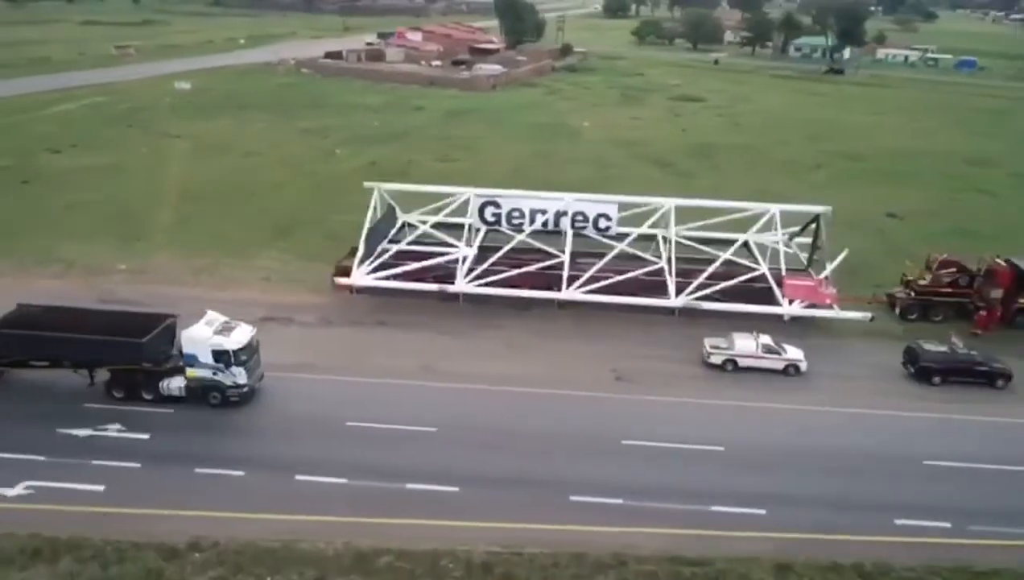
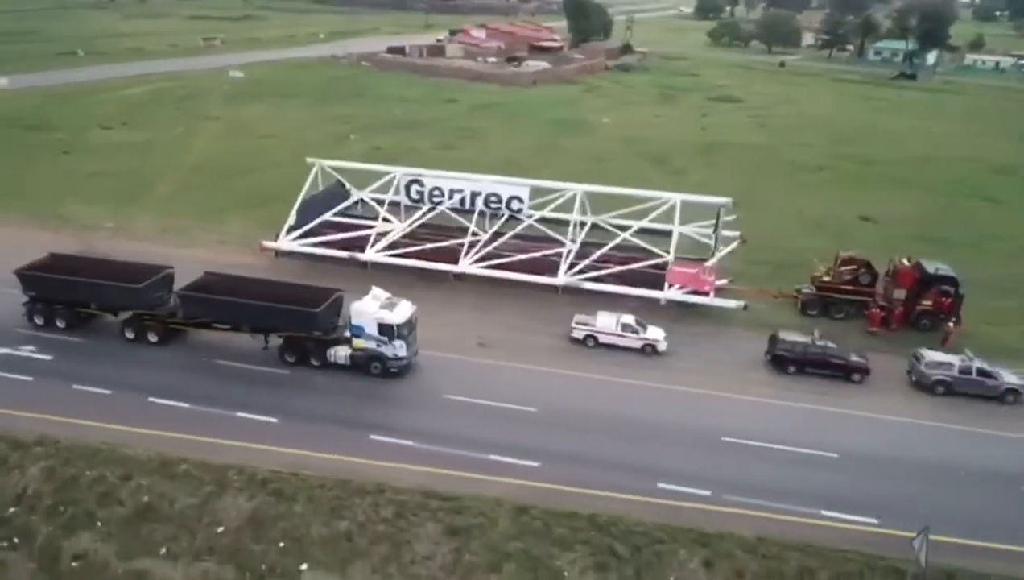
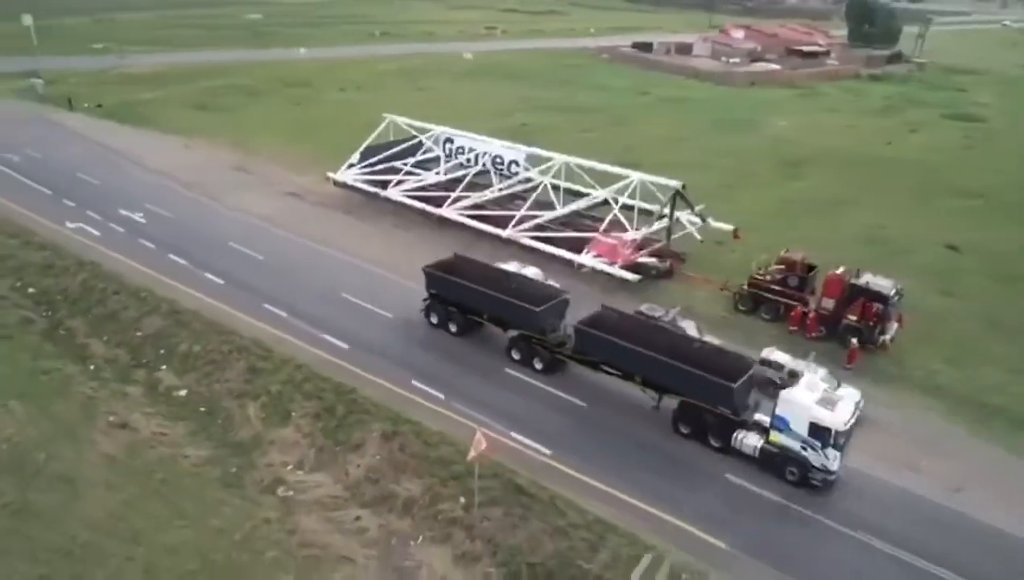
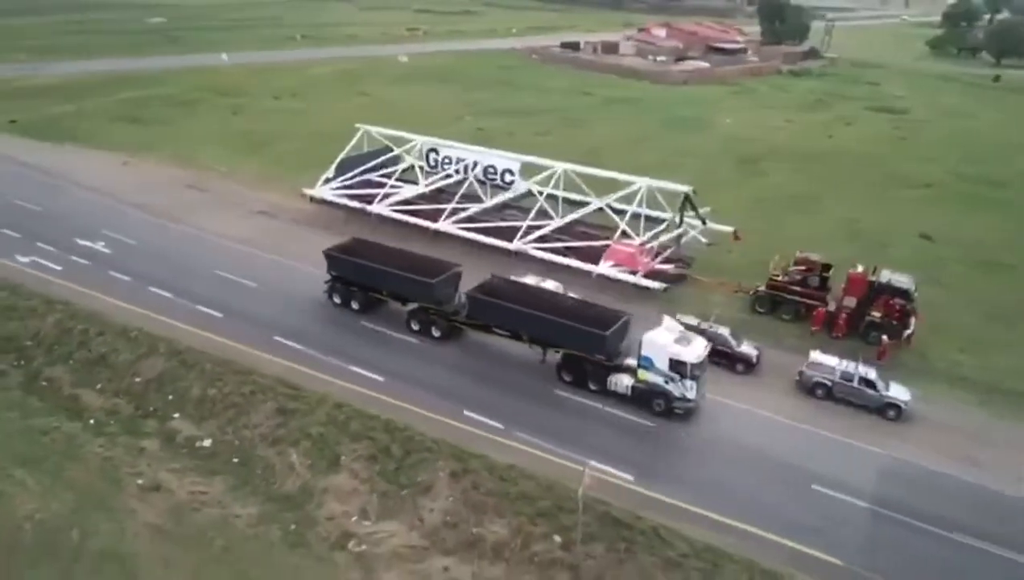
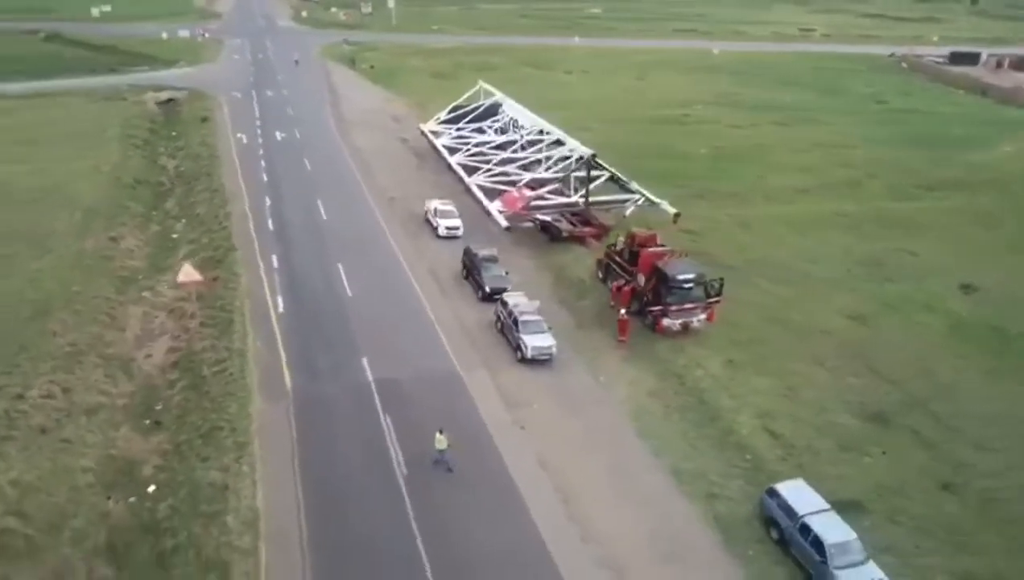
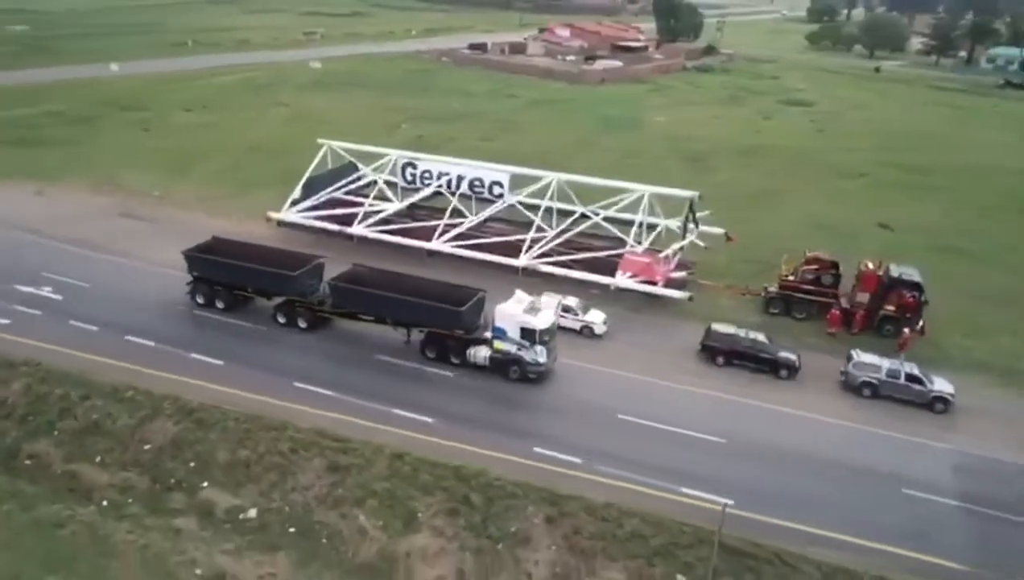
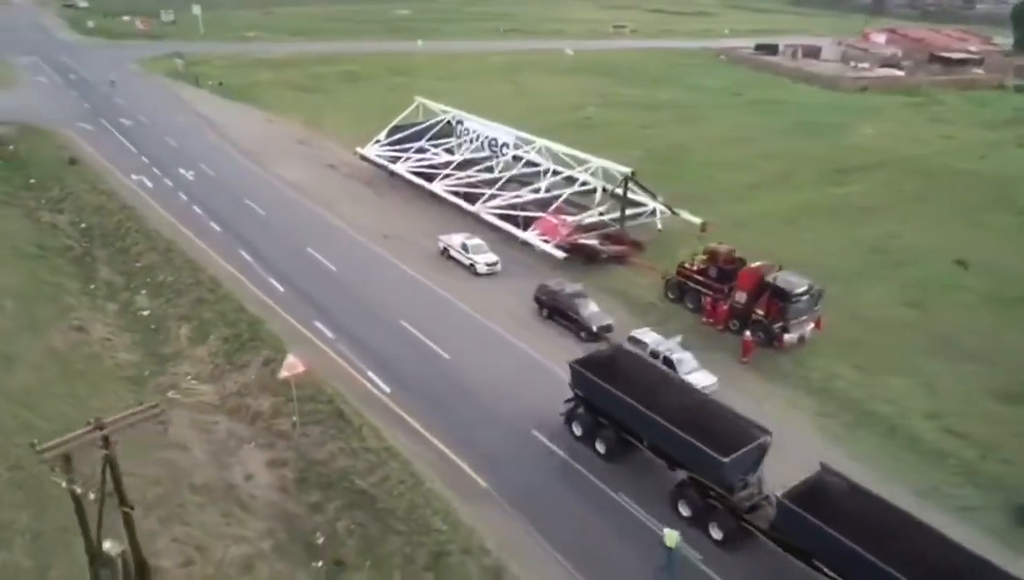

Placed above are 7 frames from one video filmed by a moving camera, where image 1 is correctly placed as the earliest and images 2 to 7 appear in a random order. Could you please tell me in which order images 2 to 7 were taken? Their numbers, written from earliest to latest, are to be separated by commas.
2, 6, 4, 3, 7, 5
